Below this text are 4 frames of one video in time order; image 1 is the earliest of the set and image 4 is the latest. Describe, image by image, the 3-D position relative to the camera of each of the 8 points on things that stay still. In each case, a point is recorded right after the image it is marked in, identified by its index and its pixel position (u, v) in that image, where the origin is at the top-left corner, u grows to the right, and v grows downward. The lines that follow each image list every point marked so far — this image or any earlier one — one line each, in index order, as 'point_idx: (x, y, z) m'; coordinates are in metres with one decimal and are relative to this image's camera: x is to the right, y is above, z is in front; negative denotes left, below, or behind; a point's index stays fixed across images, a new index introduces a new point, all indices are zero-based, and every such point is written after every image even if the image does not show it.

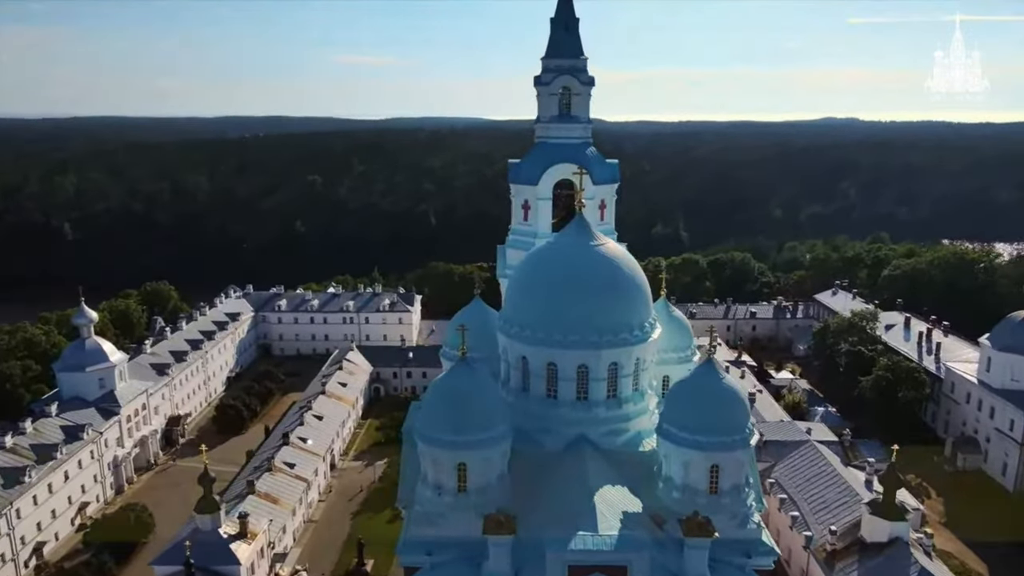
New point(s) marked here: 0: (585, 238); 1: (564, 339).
0: (+1.8, +1.1, +16.6) m
1: (+1.1, -1.1, +15.7) m
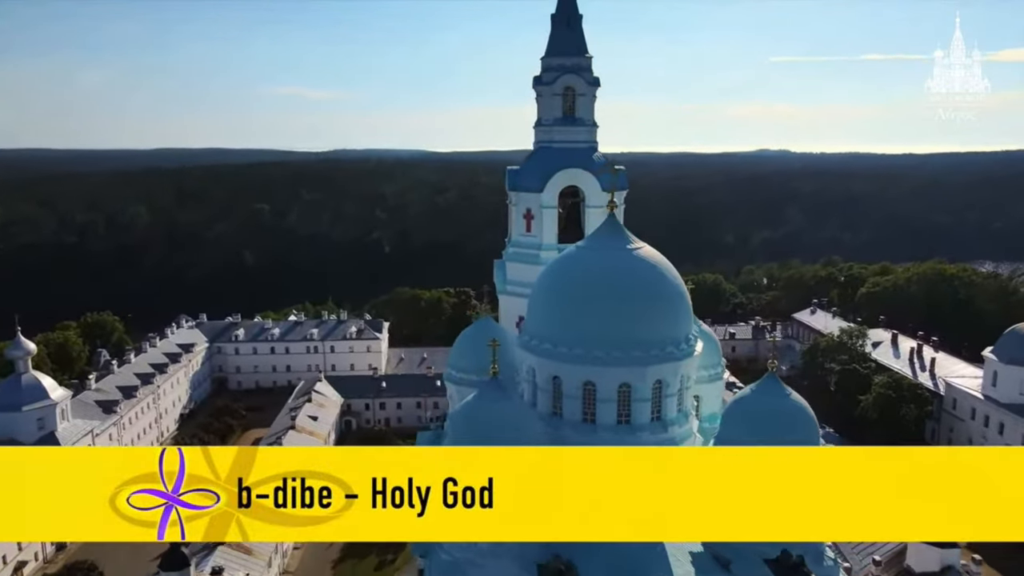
0: (+2.2, +0.9, +14.8) m
1: (+1.7, -1.3, +13.8) m
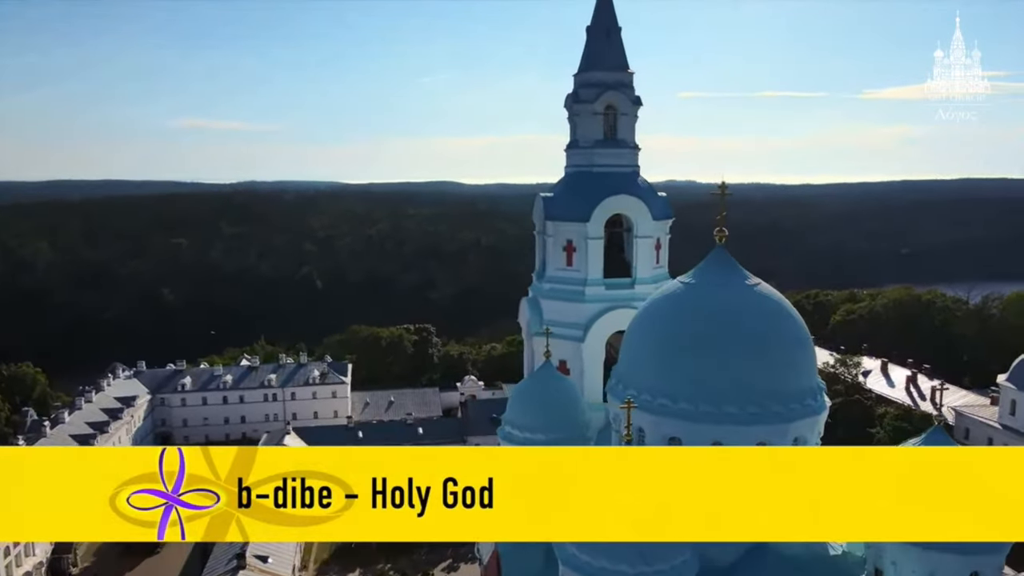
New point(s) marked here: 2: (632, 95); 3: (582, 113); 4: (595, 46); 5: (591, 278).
0: (+3.9, +0.2, +12.8) m
1: (+3.5, -2.0, +11.6) m
2: (+3.1, +5.0, +18.8) m
3: (+1.8, +4.5, +18.7) m
4: (+2.1, +6.3, +18.7) m
5: (+2.0, +0.3, +18.2) m
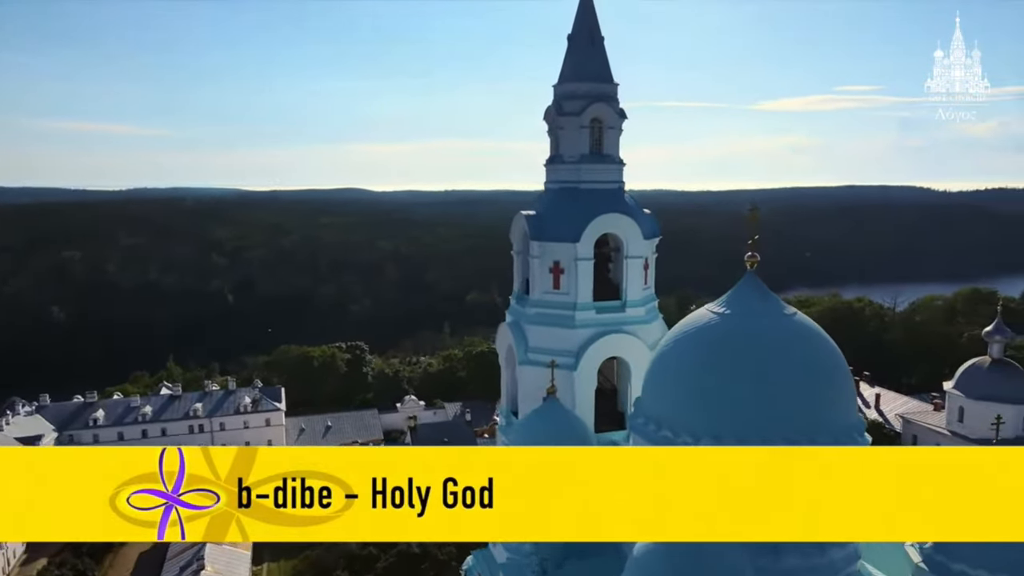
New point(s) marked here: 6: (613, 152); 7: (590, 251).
0: (+4.2, -0.3, +12.0) m
1: (+4.0, -2.5, +10.8) m
2: (+2.6, +4.4, +17.8) m
3: (+1.3, +4.0, +17.7) m
4: (+1.6, +5.7, +17.7) m
5: (+1.6, -0.3, +17.1) m
6: (+2.4, +3.3, +17.8) m
7: (+1.8, +0.9, +17.0) m
